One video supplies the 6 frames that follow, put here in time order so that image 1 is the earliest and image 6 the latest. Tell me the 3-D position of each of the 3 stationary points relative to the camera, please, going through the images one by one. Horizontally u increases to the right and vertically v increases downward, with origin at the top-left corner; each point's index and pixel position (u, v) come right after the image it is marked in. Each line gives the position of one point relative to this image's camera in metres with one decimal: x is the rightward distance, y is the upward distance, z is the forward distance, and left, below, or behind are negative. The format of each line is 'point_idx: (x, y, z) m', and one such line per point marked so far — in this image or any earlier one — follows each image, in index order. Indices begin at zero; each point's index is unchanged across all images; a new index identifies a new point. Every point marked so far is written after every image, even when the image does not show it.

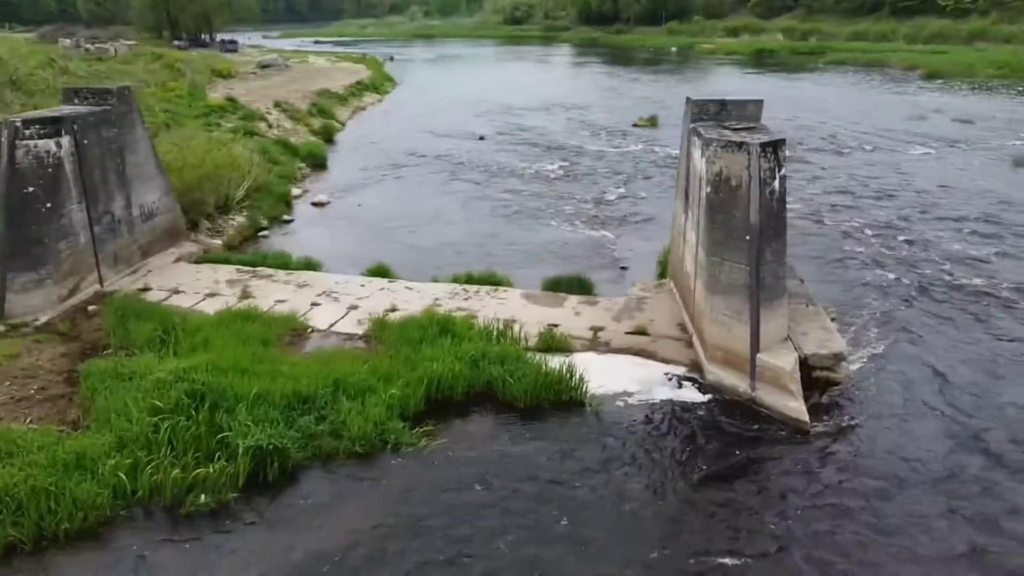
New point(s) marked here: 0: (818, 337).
0: (+4.0, -0.7, +10.5) m
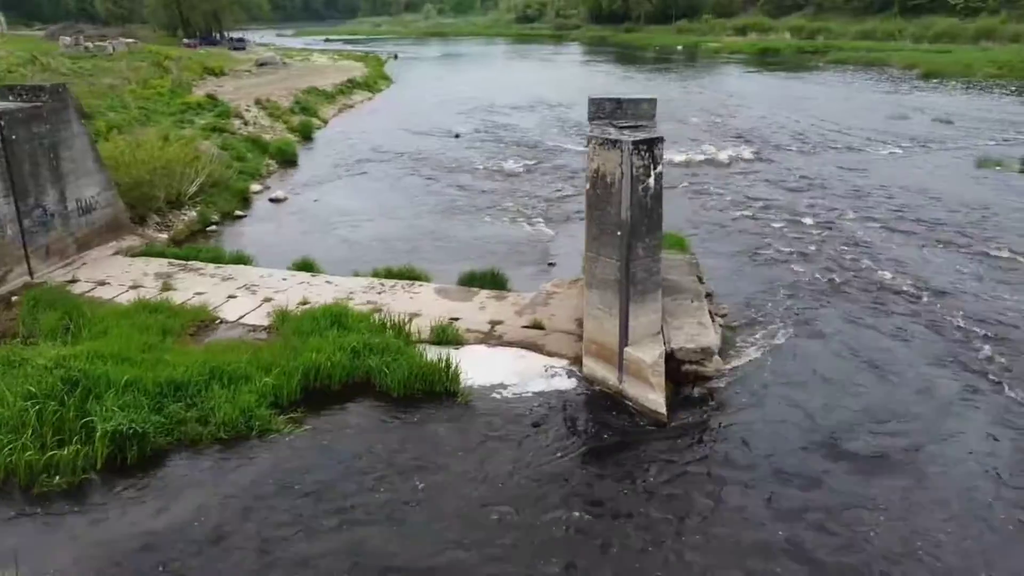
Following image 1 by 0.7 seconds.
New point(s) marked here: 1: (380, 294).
0: (+2.4, -0.6, +10.7) m
1: (-2.4, -0.1, +14.1) m
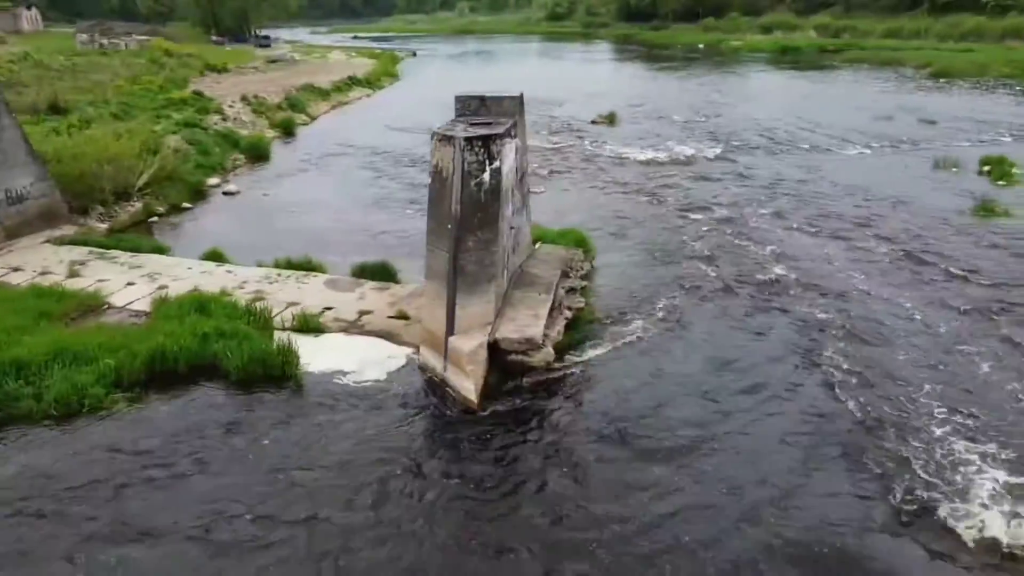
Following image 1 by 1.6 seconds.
0: (+0.1, -0.5, +11.0) m
1: (-4.5, +0.1, +14.6) m
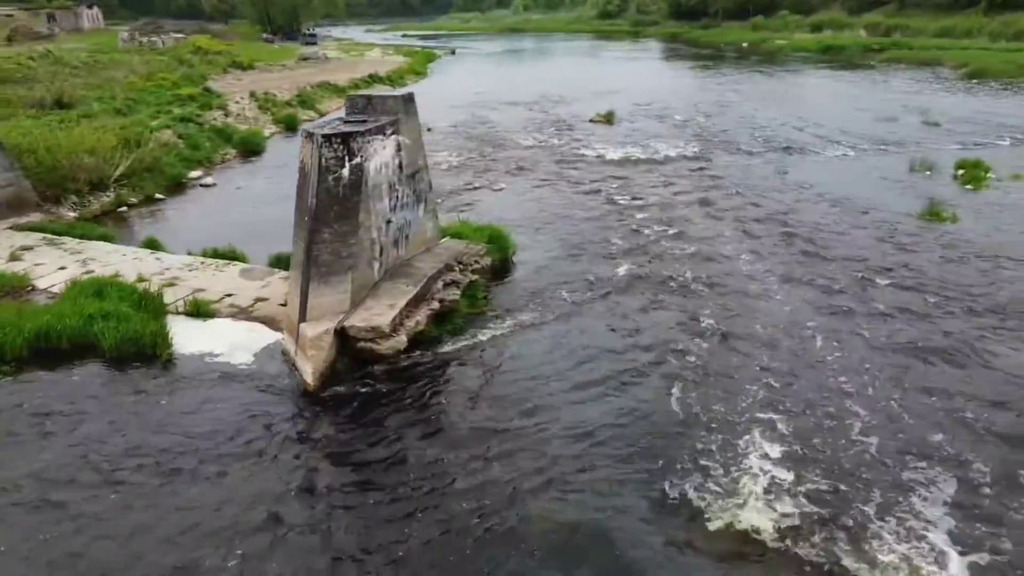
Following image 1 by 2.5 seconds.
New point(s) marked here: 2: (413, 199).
0: (-2.0, -0.4, +11.5) m
1: (-6.3, +0.3, +15.4) m
2: (-1.7, +1.6, +13.9) m
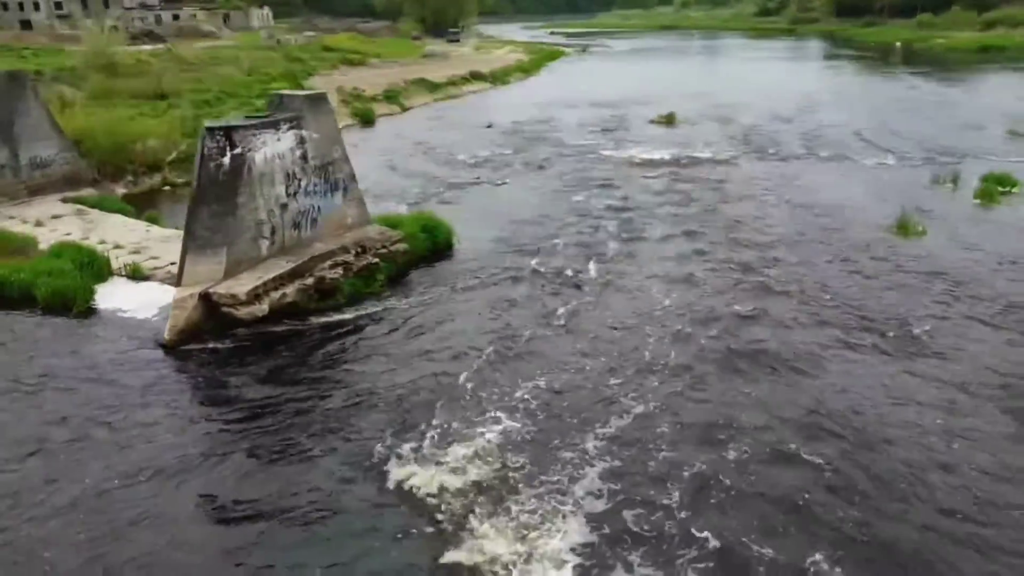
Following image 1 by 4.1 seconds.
0: (-4.5, +0.1, +13.2) m
1: (-8.0, +1.1, +17.9) m
2: (-3.7, +2.0, +15.6) m
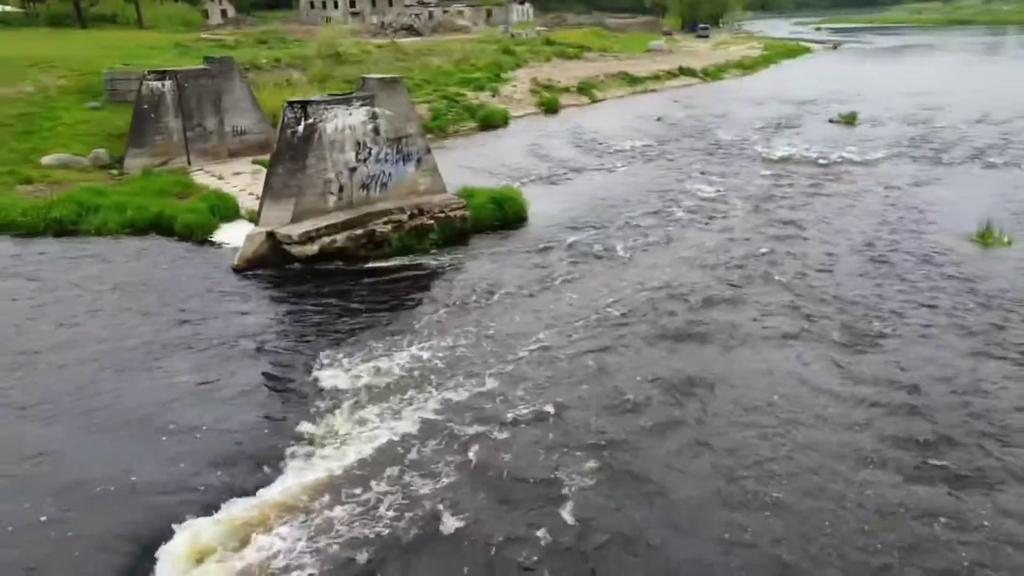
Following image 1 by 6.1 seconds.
0: (-4.4, +1.3, +16.4) m
1: (-6.1, +2.5, +21.9) m
2: (-2.7, +3.1, +18.4) m
